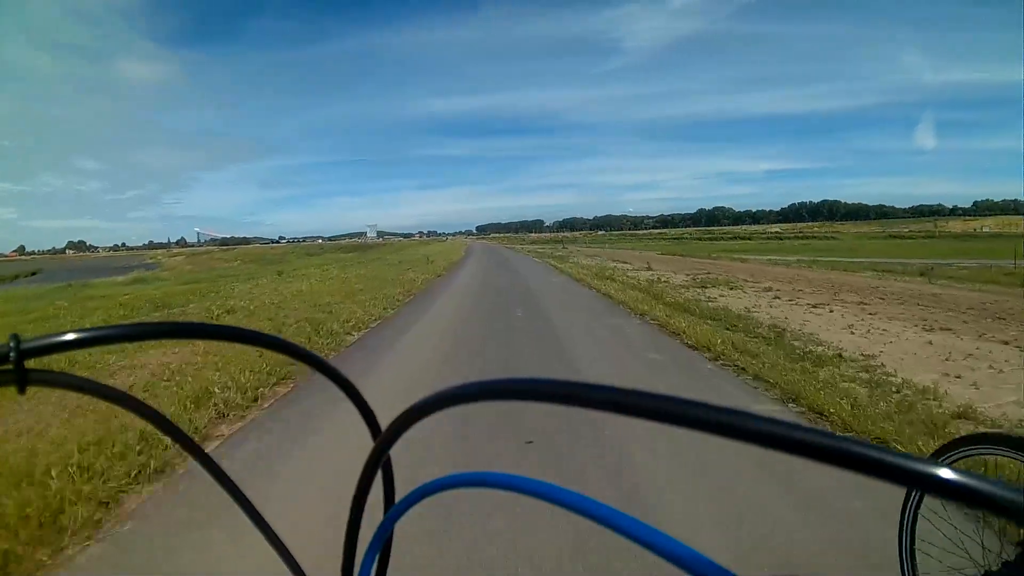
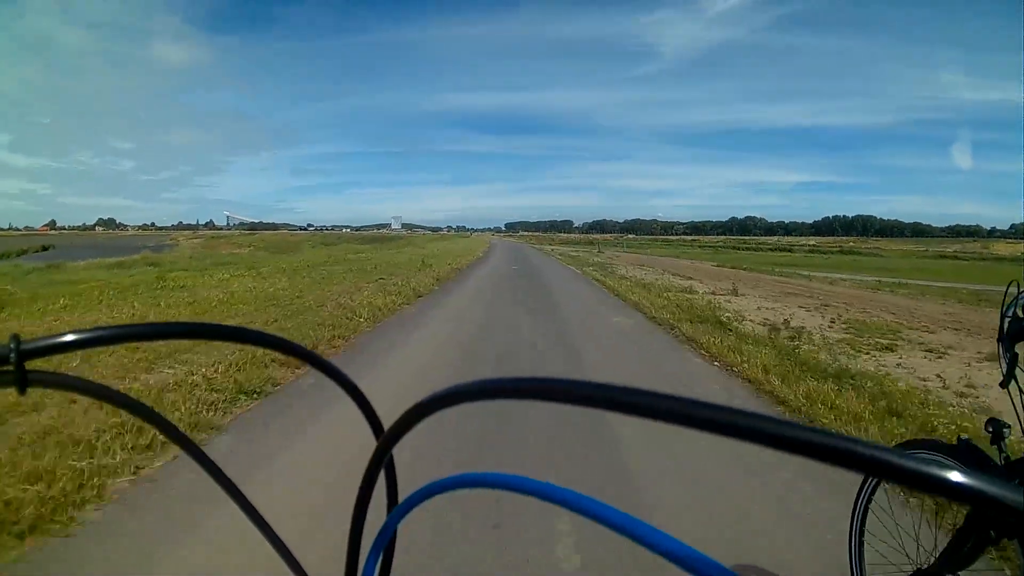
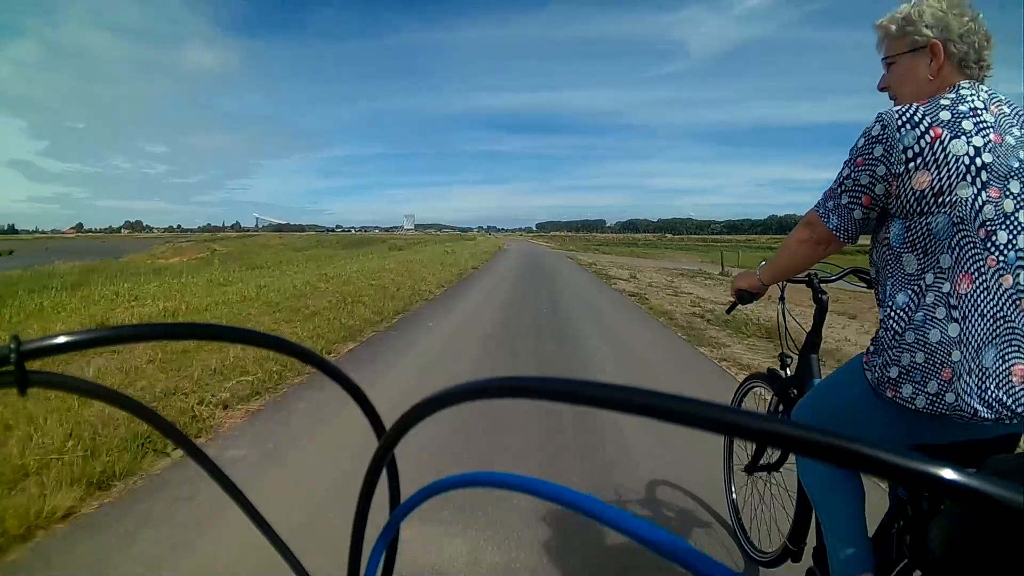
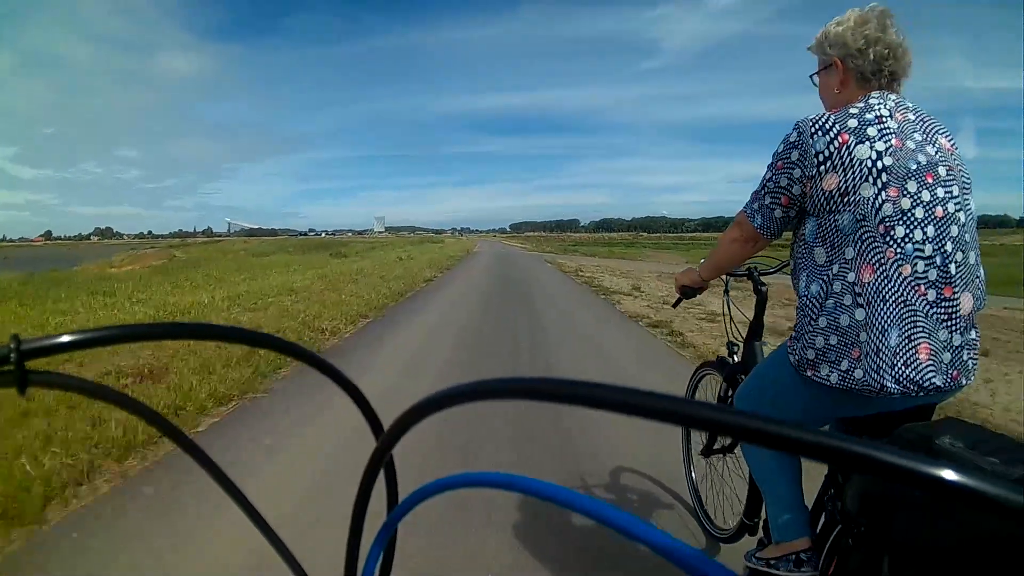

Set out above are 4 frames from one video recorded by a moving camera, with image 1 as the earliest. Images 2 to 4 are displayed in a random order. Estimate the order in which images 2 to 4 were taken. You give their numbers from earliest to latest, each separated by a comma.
2, 3, 4
